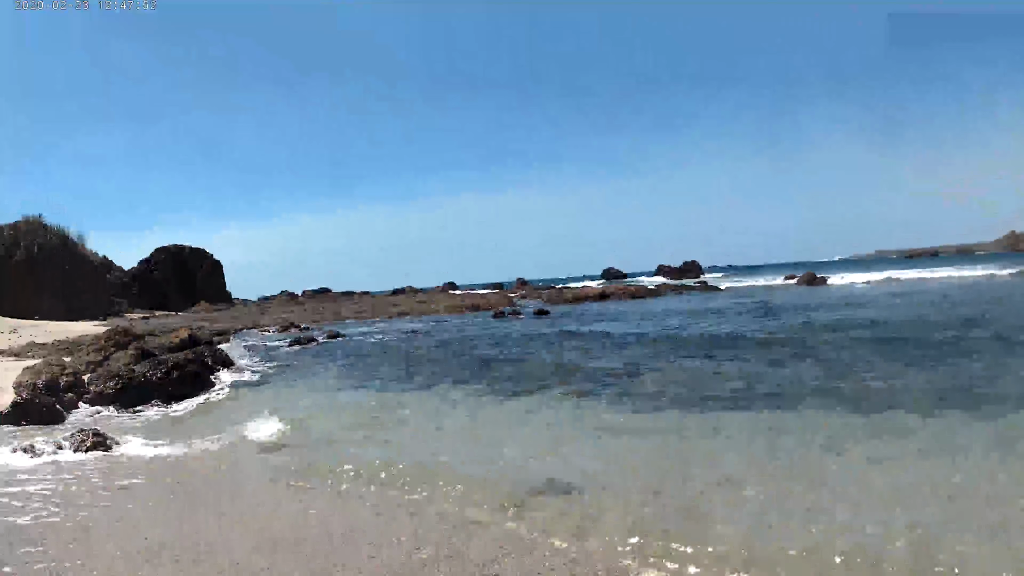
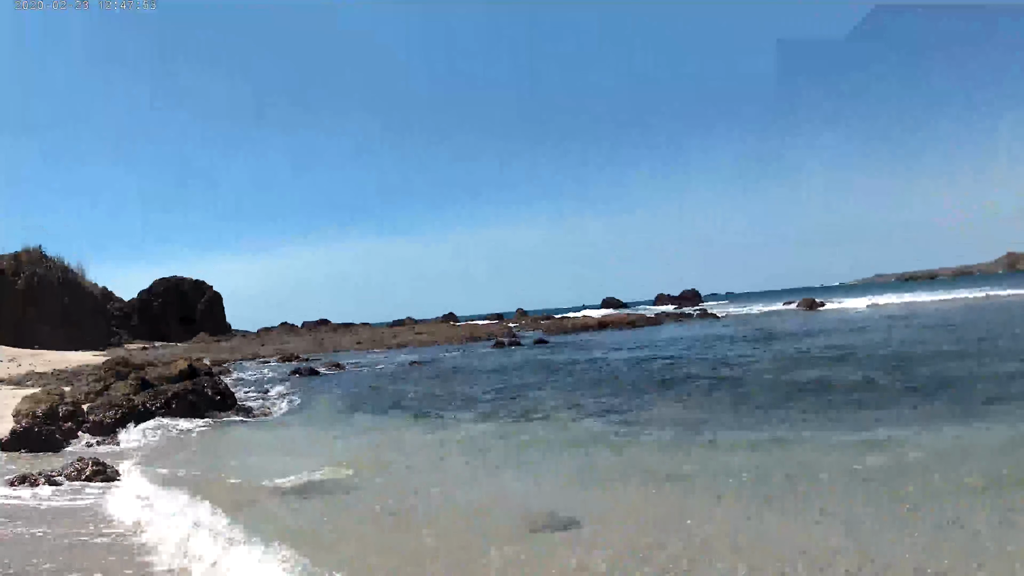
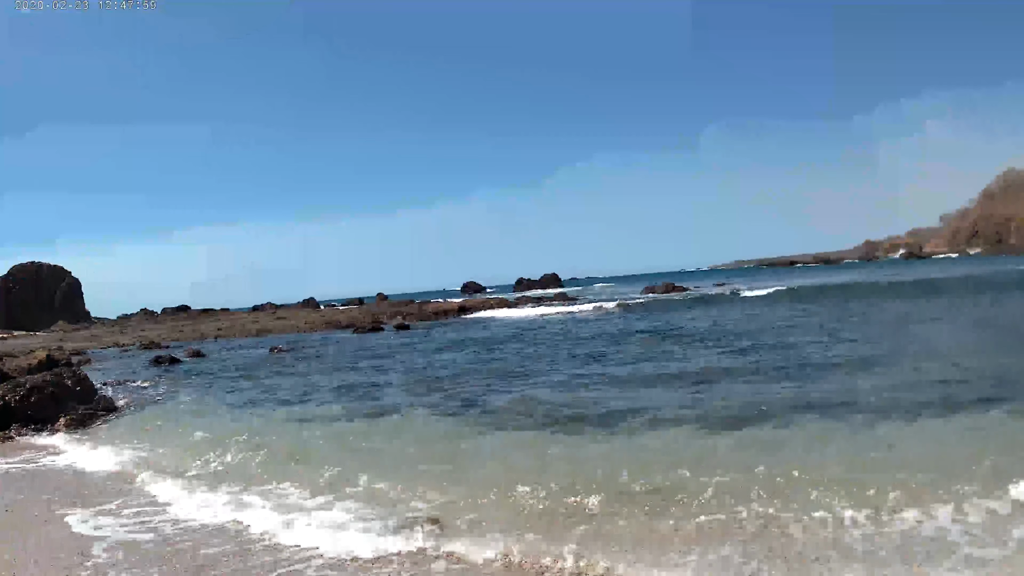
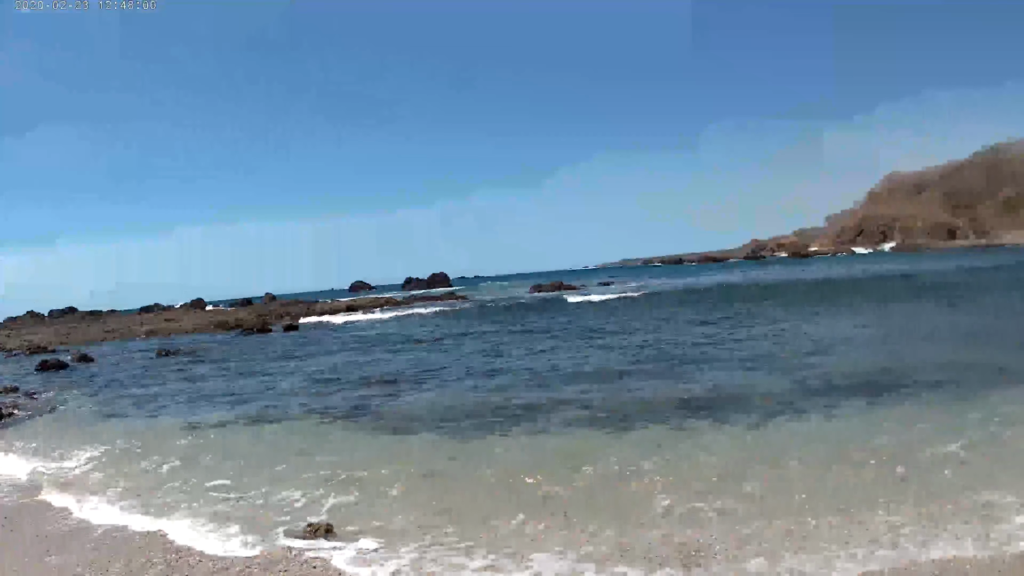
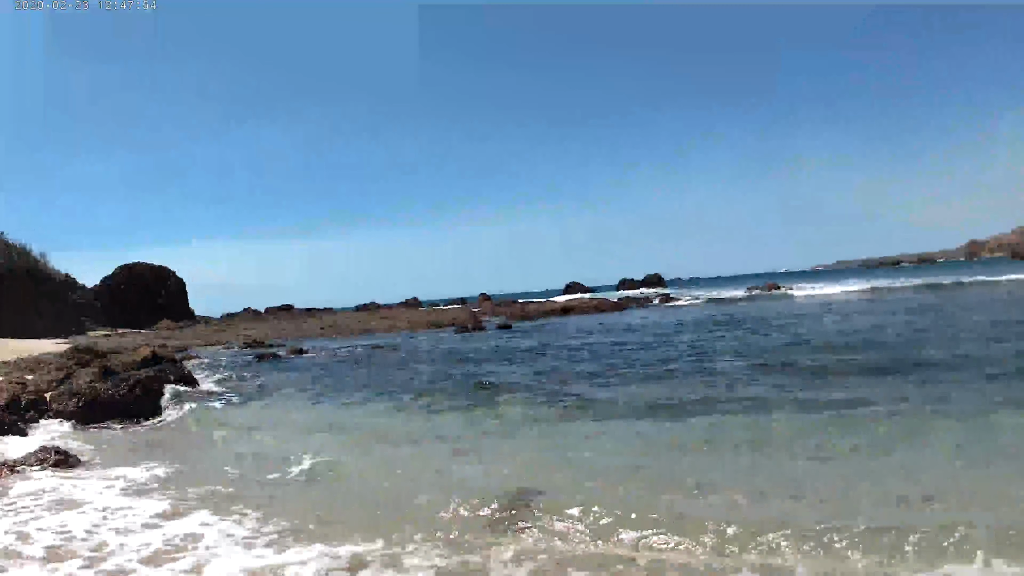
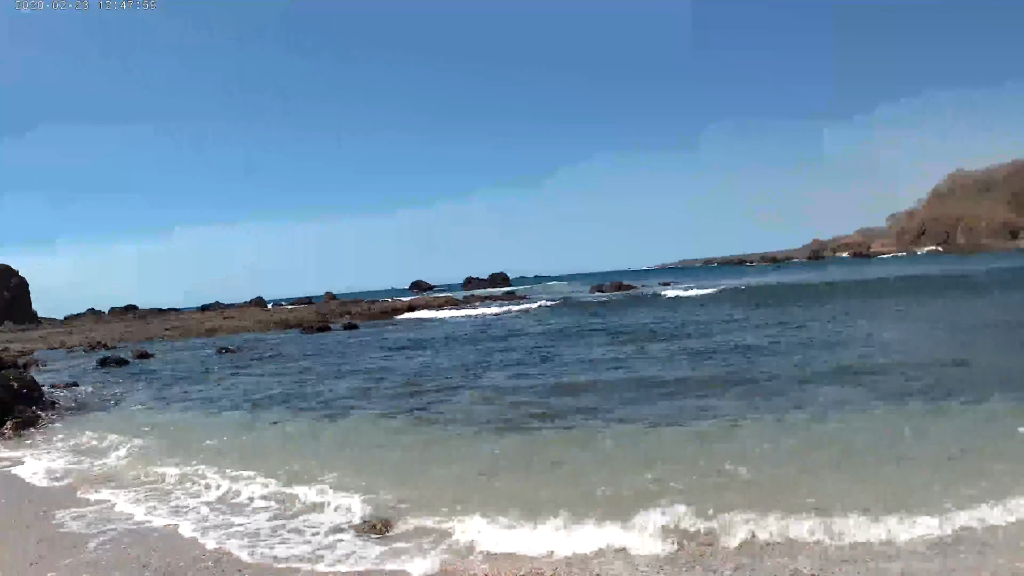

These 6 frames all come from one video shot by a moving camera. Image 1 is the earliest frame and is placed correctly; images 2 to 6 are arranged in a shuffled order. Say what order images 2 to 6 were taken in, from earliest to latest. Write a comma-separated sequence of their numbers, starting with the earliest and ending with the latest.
2, 5, 3, 6, 4
